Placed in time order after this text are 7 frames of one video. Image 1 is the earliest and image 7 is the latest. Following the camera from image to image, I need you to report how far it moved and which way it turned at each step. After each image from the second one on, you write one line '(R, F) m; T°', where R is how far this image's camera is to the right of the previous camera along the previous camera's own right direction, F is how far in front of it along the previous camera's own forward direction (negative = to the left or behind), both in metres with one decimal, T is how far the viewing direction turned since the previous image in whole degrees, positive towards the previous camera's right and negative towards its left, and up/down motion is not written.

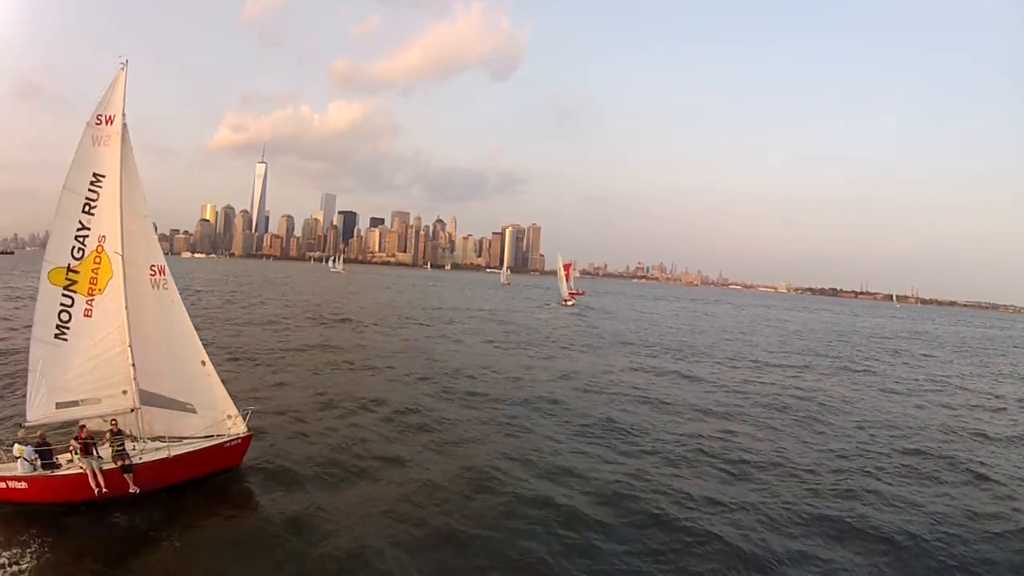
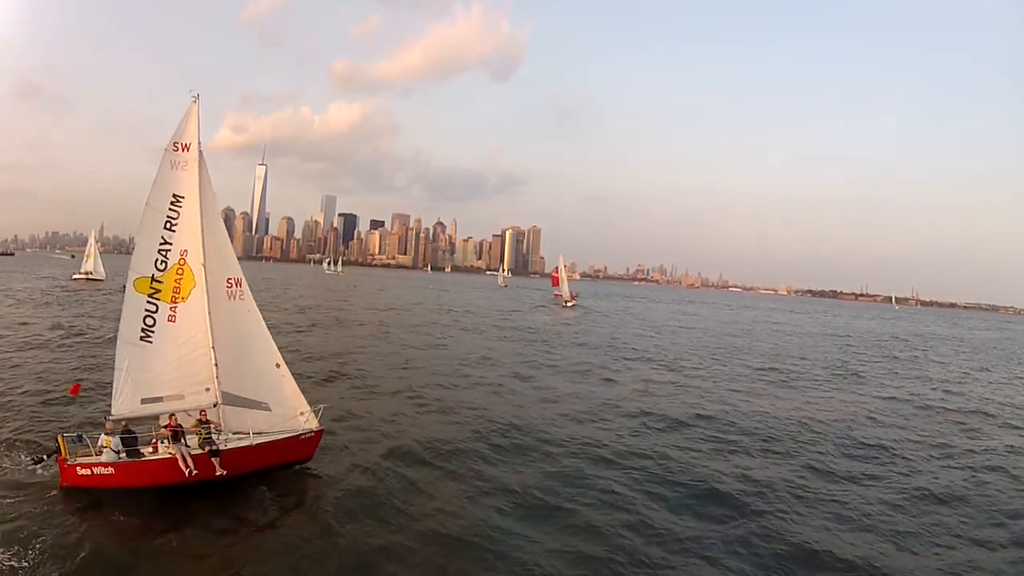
(-0.5, -0.9) m; 0°
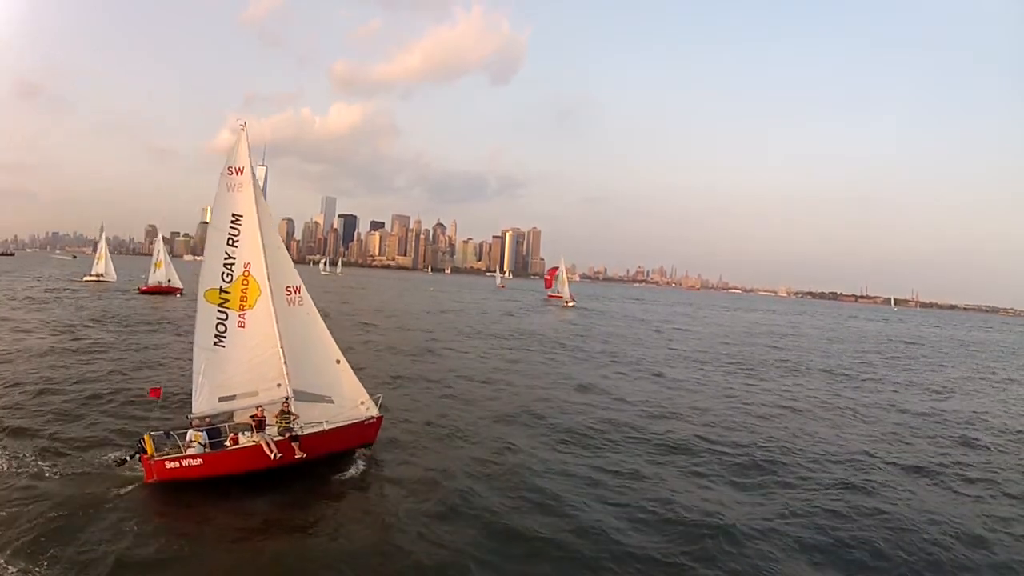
(-0.5, -1.1) m; 0°
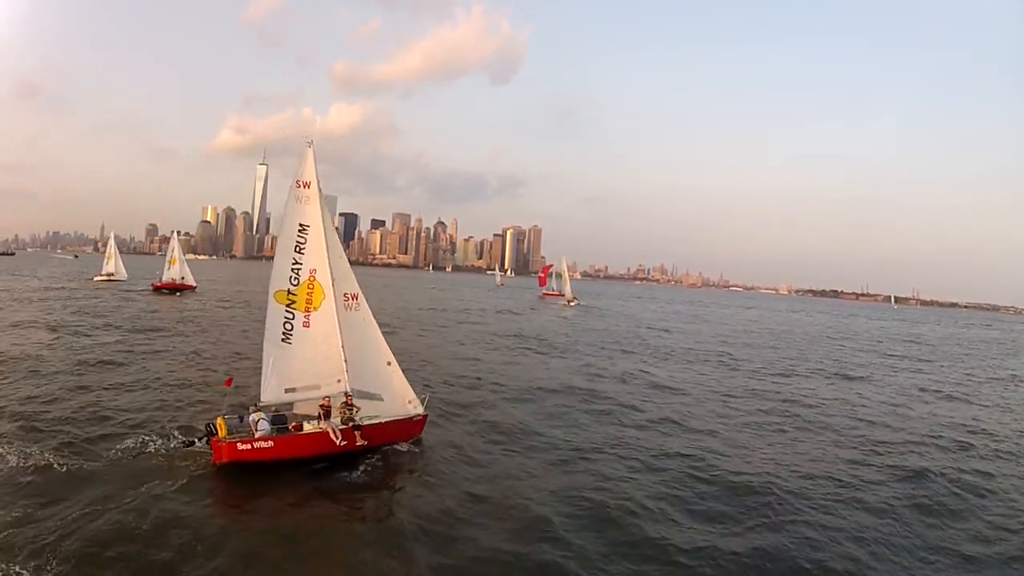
(-0.7, -1.0) m; 0°
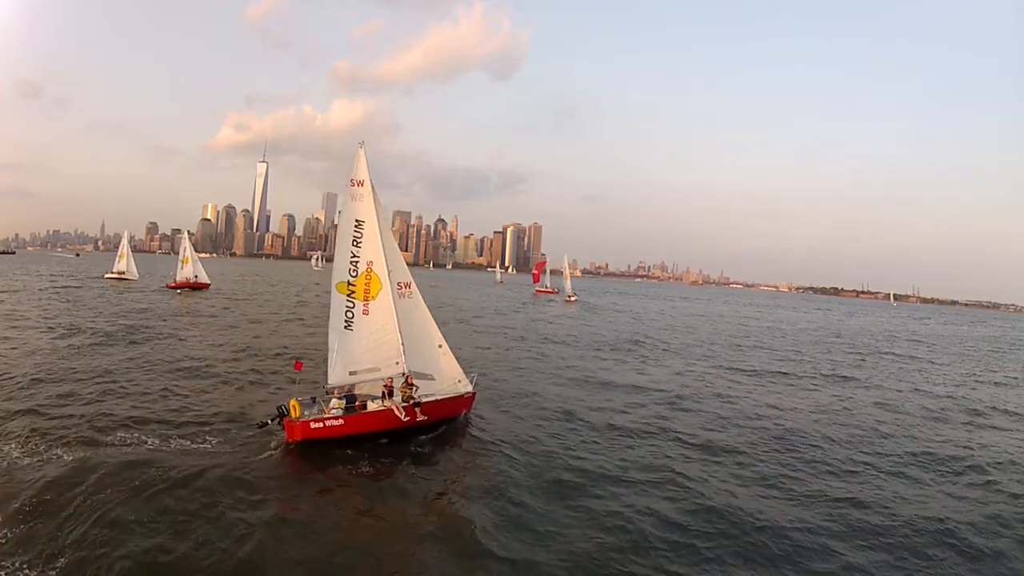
(-0.8, -1.0) m; 0°
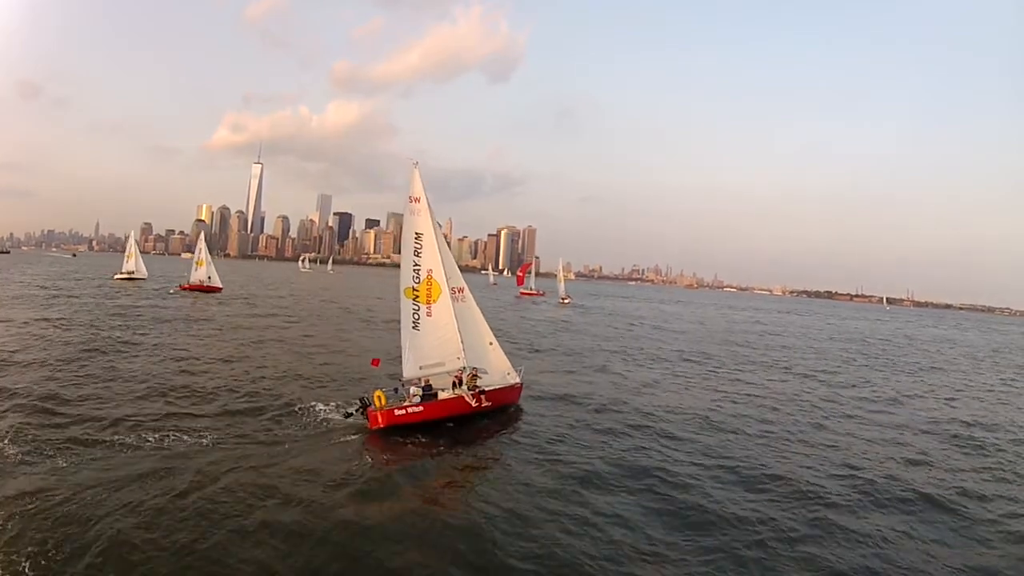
(-1.1, -1.5) m; 0°
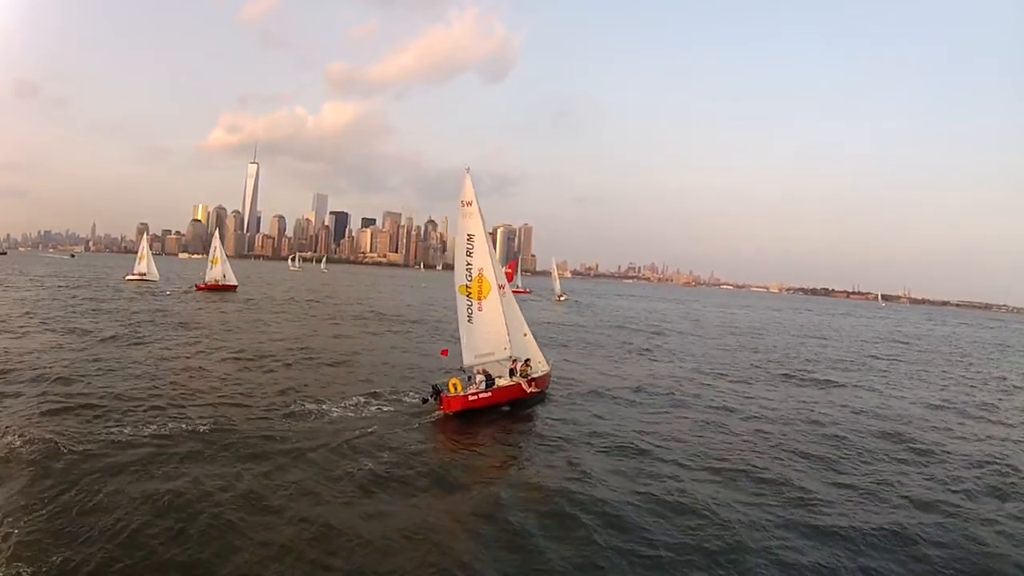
(-1.4, -1.0) m; 0°
